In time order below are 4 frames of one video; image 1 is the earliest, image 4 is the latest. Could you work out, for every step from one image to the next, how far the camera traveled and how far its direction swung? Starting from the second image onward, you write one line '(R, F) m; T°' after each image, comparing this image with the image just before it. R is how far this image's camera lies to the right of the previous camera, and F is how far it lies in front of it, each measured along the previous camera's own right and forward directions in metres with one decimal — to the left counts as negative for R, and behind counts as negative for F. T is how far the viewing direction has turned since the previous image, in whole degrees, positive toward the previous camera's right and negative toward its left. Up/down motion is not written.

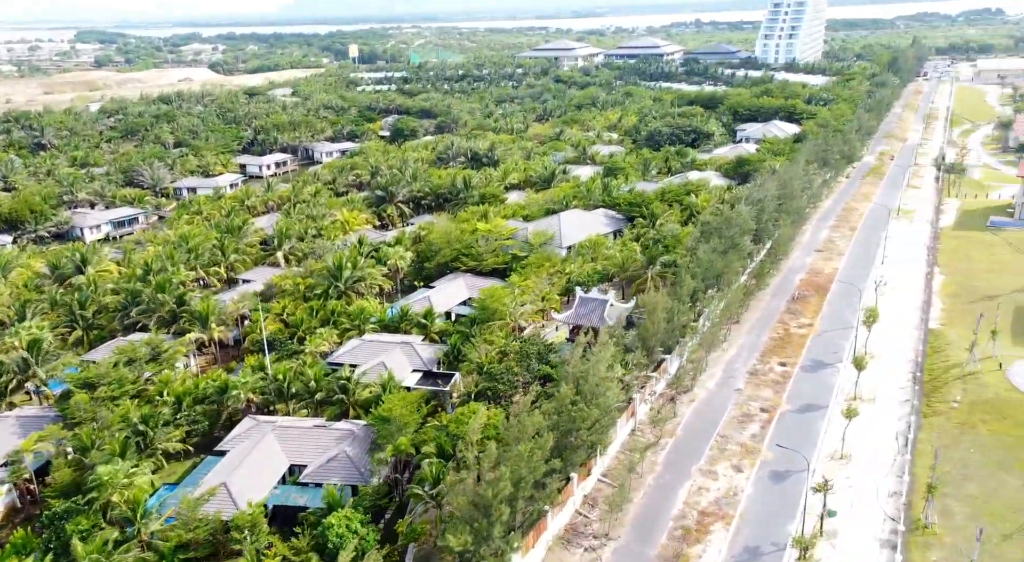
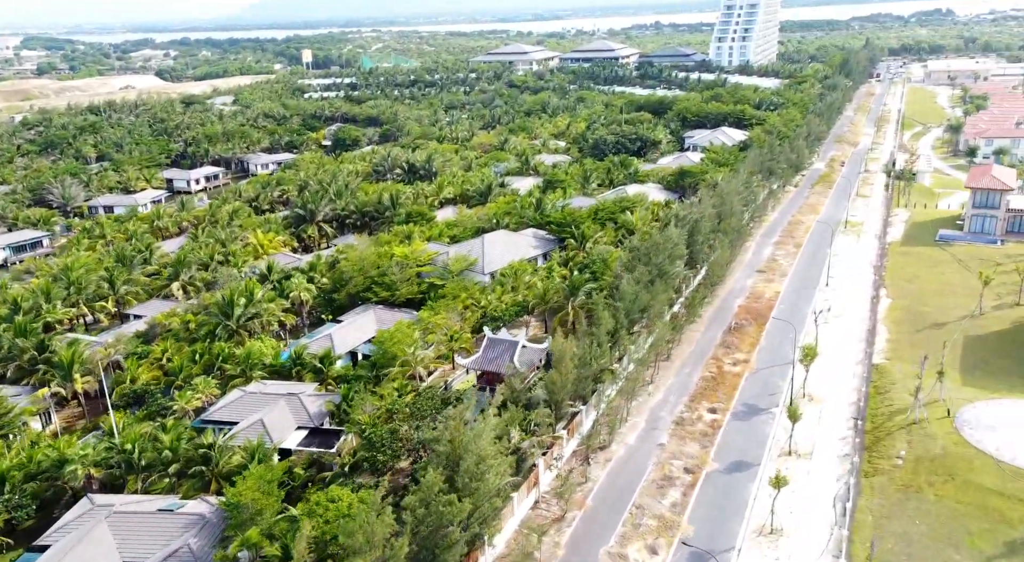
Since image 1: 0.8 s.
(+2.7, +4.5) m; +2°
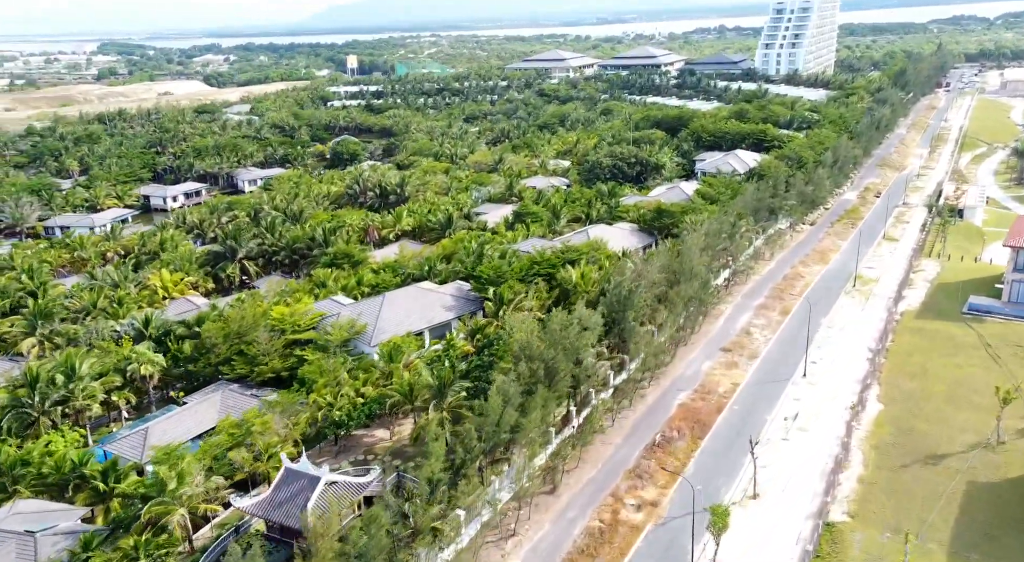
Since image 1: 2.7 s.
(+7.5, +10.5) m; -4°
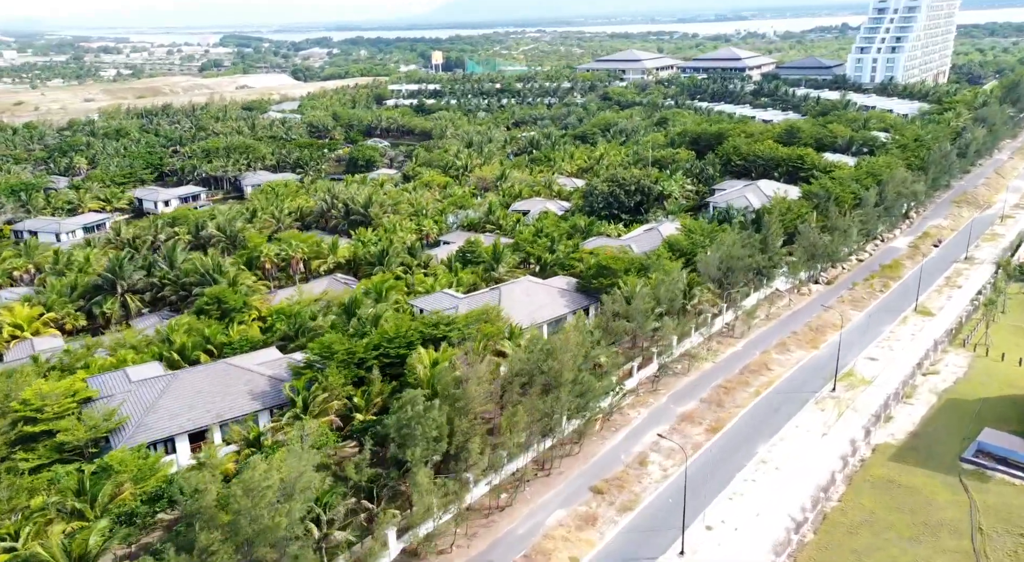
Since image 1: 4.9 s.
(+10.1, +11.9) m; -7°
